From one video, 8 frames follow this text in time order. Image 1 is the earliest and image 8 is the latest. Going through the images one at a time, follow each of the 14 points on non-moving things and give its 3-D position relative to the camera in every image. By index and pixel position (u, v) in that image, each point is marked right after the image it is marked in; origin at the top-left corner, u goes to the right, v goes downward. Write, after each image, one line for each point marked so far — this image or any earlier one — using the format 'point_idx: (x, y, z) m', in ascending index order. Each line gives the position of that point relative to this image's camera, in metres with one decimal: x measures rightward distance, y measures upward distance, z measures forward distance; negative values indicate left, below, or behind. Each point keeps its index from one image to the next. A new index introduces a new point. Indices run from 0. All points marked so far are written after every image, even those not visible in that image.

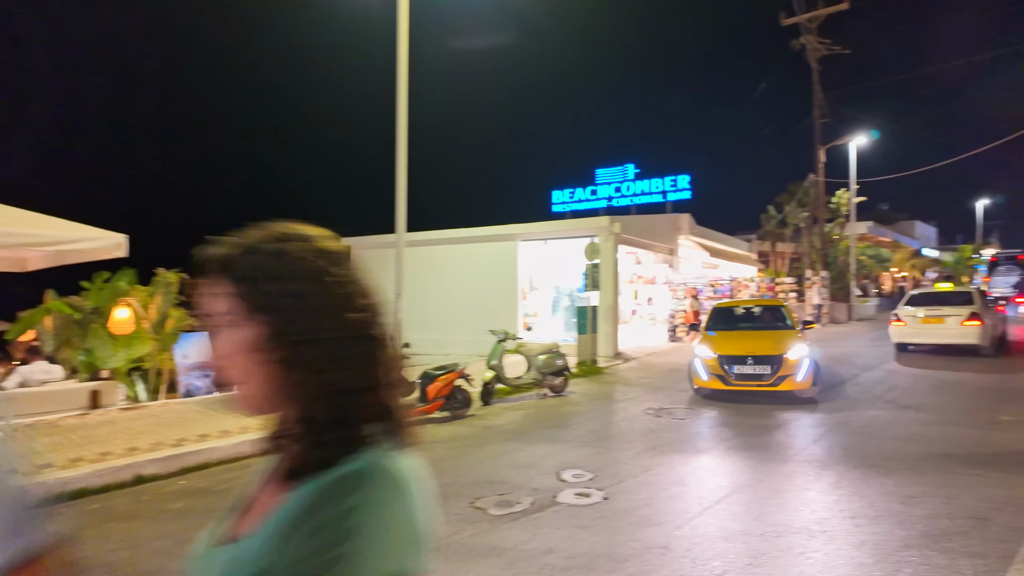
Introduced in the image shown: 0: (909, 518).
0: (+3.2, -1.9, +4.7) m
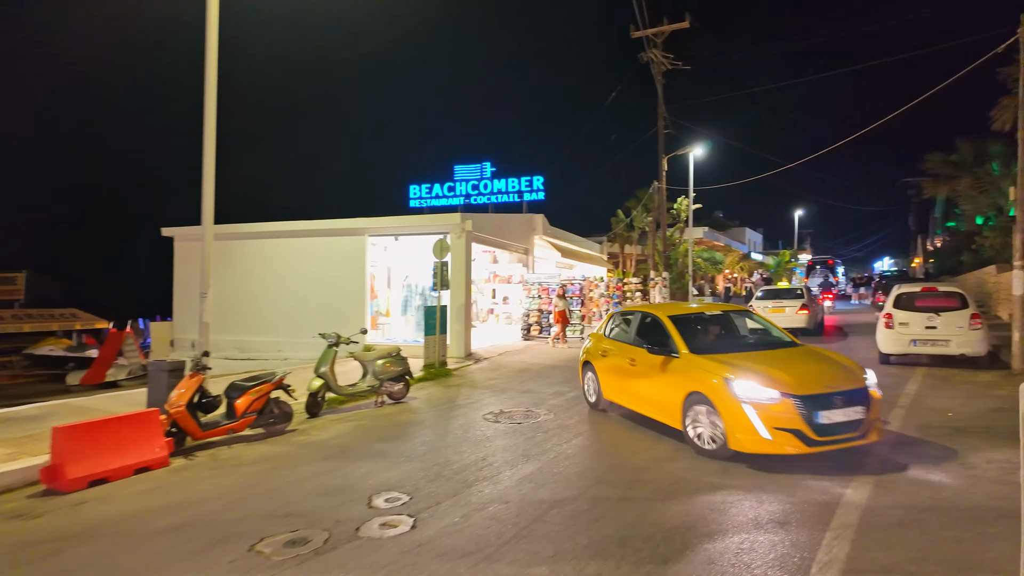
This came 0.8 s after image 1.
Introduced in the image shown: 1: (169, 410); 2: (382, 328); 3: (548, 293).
0: (+1.6, -1.9, +4.6) m
1: (-4.4, -1.6, +7.6) m
2: (-3.7, -1.1, +16.6) m
3: (+1.2, -0.2, +19.7) m
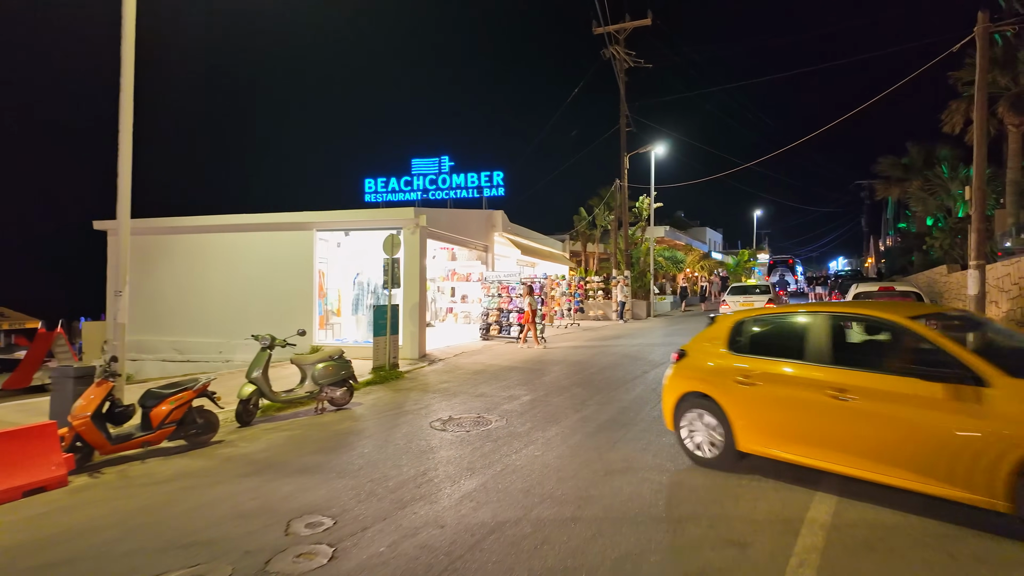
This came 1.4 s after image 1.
0: (+1.1, -1.9, +4.2) m
1: (-5.1, -1.5, +6.8) m
2: (-4.8, -1.1, +15.8) m
3: (-0.1, -0.1, +19.2) m
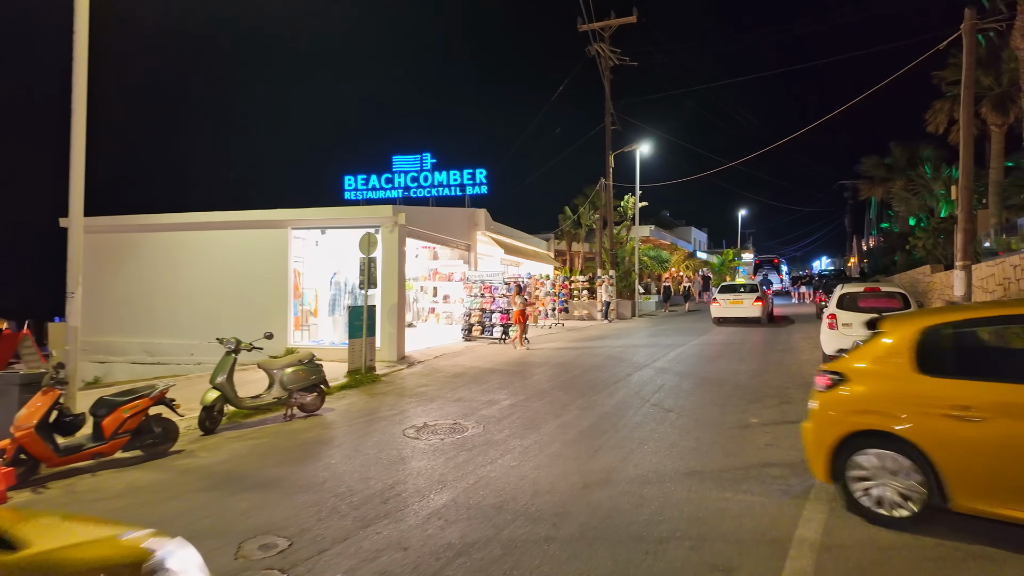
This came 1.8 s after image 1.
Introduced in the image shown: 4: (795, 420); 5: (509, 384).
0: (+0.9, -1.9, +3.9) m
1: (-5.4, -1.5, +6.3) m
2: (-5.3, -1.1, +15.4) m
3: (-0.7, -0.1, +18.8) m
4: (+3.9, -1.8, +8.0) m
5: (0.0, -1.9, +11.8) m
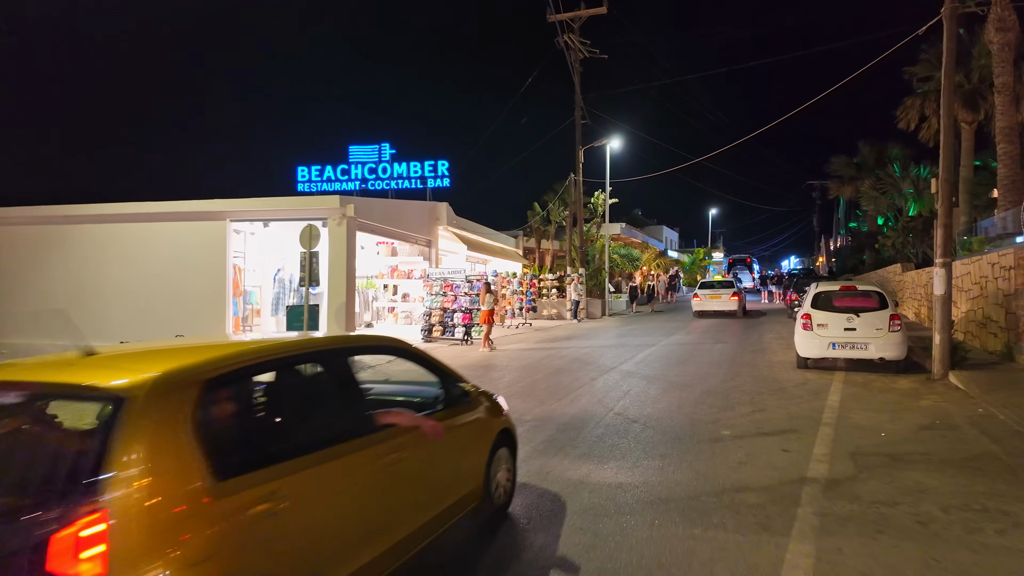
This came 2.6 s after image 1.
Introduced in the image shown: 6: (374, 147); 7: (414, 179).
0: (+0.4, -1.9, +3.0) m
1: (-5.9, -1.5, +5.1) m
2: (-6.3, -1.0, +14.2) m
3: (-1.8, -0.1, +17.8) m
4: (+3.2, -1.8, +7.3) m
5: (-0.9, -1.9, +10.9) m
6: (-4.6, +4.7, +19.7) m
7: (-3.2, +3.6, +19.4) m
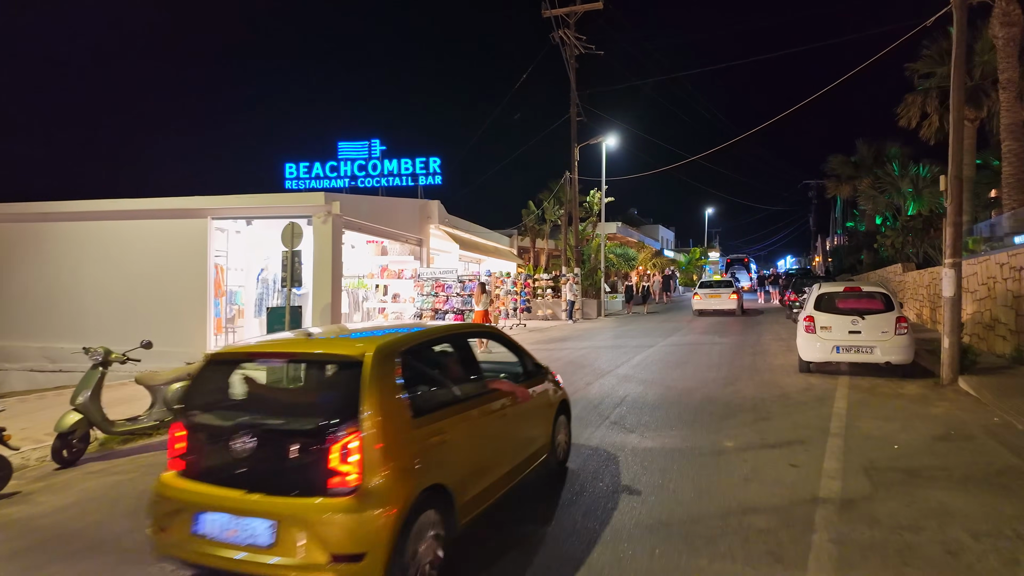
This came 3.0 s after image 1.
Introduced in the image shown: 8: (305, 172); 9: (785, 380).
0: (+0.3, -1.9, +2.5) m
1: (-6.1, -1.5, +4.6) m
2: (-6.5, -1.0, +13.7) m
3: (-2.0, -0.1, +17.3) m
4: (+3.1, -1.8, +6.8) m
5: (-1.0, -1.9, +10.4) m
6: (-4.9, +4.7, +19.2) m
7: (-3.4, +3.6, +18.9) m
8: (-6.8, +3.8, +19.3) m
9: (+5.0, -1.7, +10.8) m
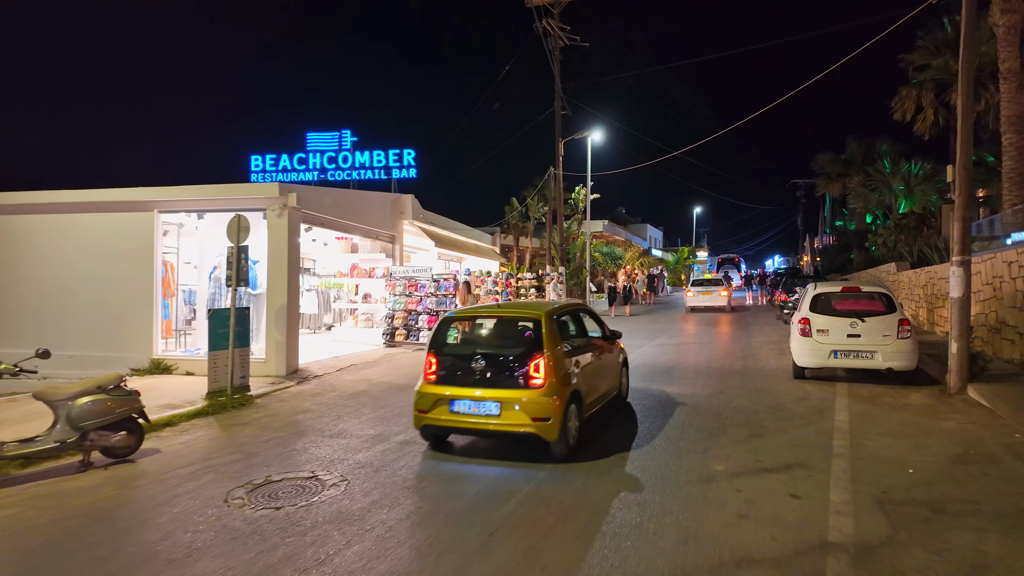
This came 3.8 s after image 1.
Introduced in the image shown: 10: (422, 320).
0: (0.0, -1.9, +1.6) m
1: (-6.4, -1.5, +3.6) m
2: (-7.0, -1.0, +12.6) m
3: (-2.7, -0.1, +16.4) m
4: (+2.6, -1.8, +5.9) m
5: (-1.5, -1.9, +9.4) m
6: (-5.5, +4.7, +18.2) m
7: (-4.1, +3.6, +17.9) m
8: (-7.5, +3.8, +18.3) m
9: (+4.5, -1.7, +9.9) m
10: (-2.4, -0.9, +15.9) m
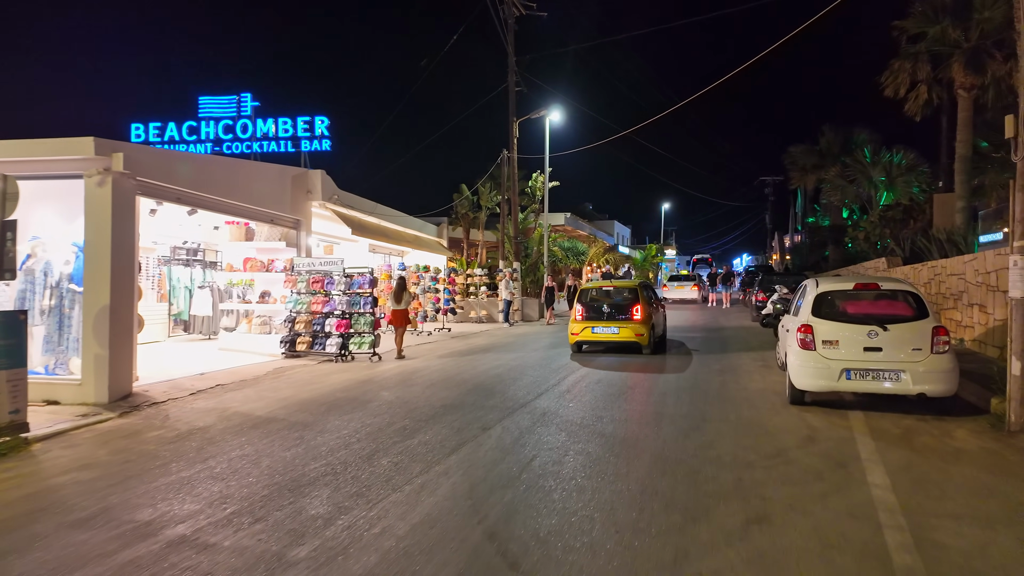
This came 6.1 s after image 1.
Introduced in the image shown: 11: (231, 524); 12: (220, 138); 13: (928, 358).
0: (-0.8, -1.9, -1.3) m
1: (-7.4, -1.5, +0.4) m
2: (-8.4, -0.9, +9.4) m
3: (-4.2, 0.0, +13.4) m
4: (+1.6, -1.8, +3.2) m
5: (-2.7, -1.8, +6.5) m
6: (-7.1, +4.8, +15.0) m
7: (-5.7, +3.7, +14.8) m
8: (-9.1, +3.9, +15.0) m
9: (+3.3, -1.6, +7.3) m
10: (-4.0, -0.8, +12.9) m
11: (-2.1, -1.9, +4.8) m
12: (-7.4, +3.8, +14.9) m
13: (+5.1, -0.9, +7.2) m
